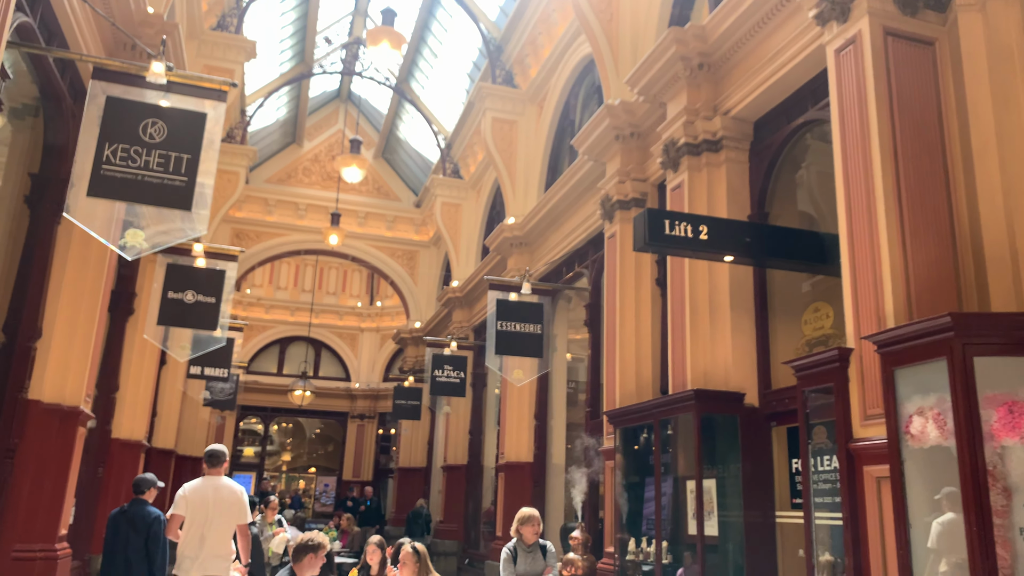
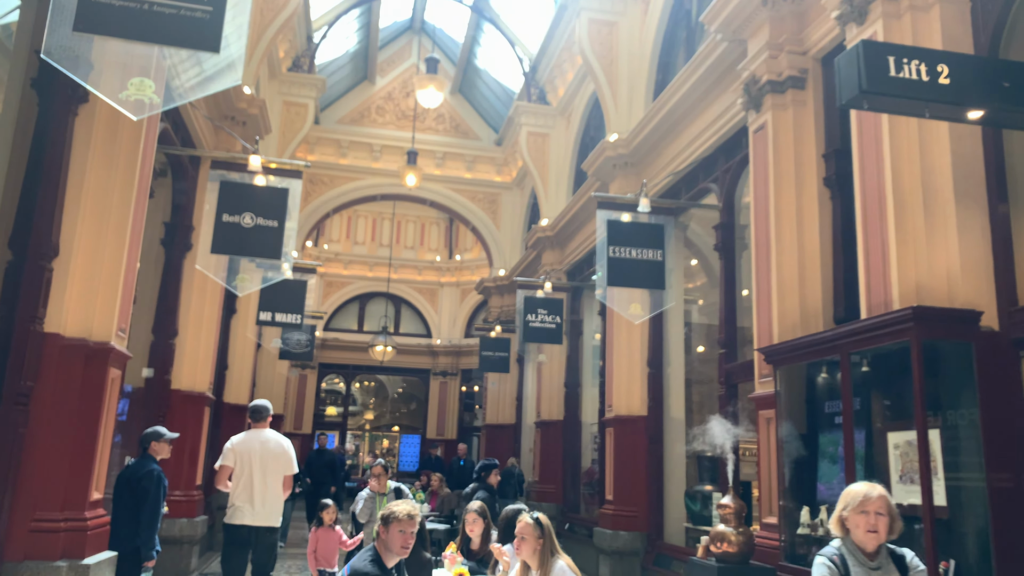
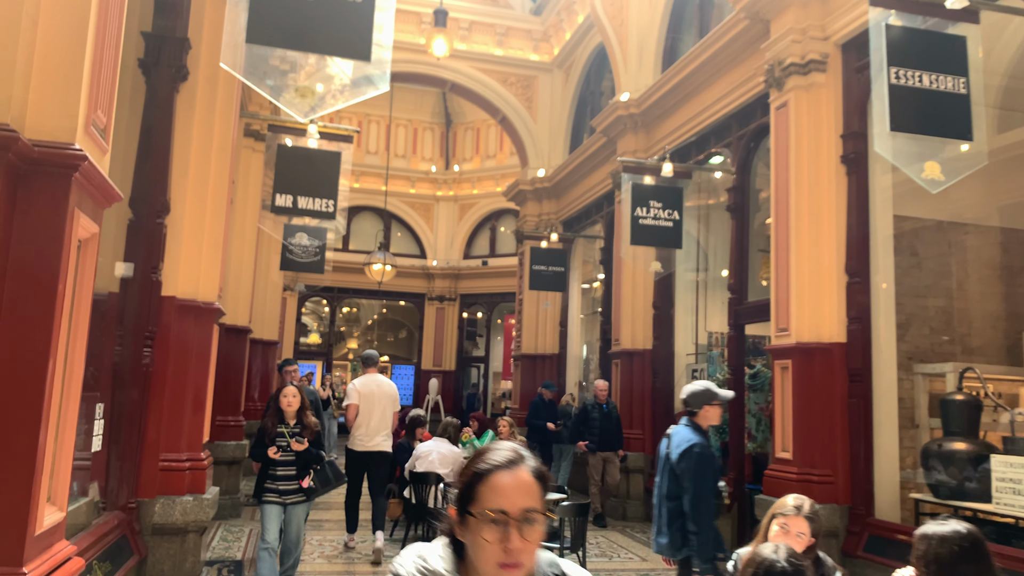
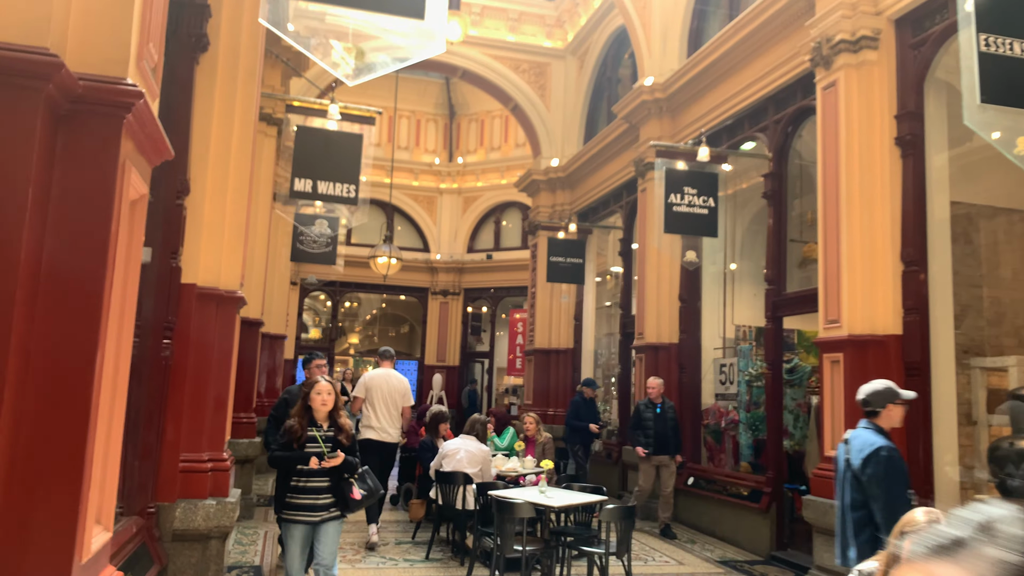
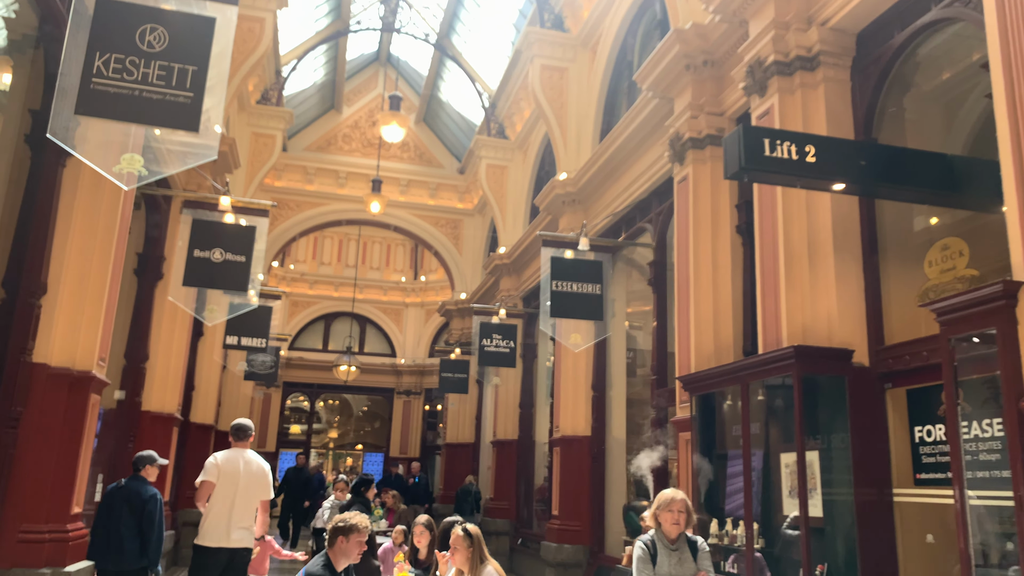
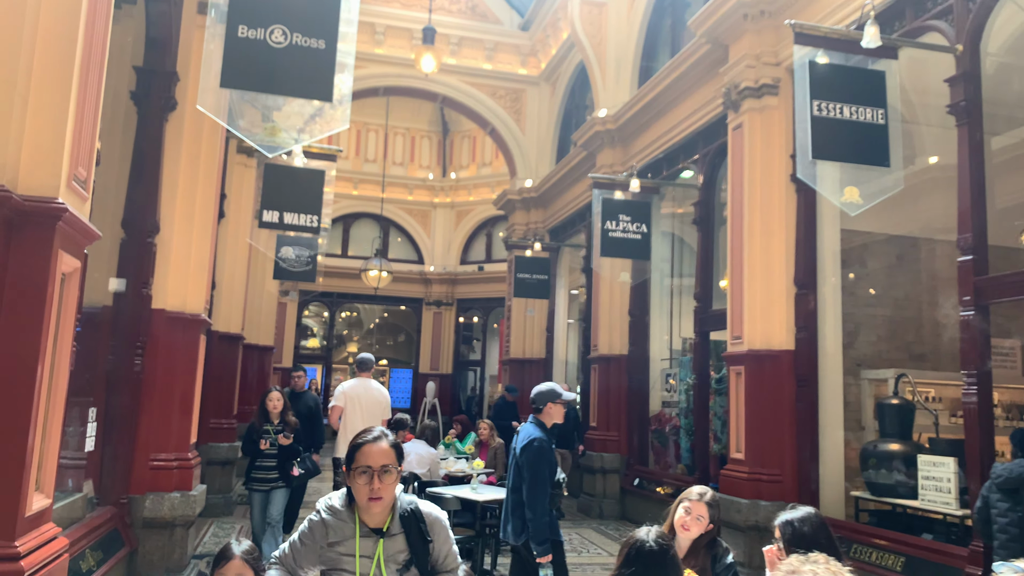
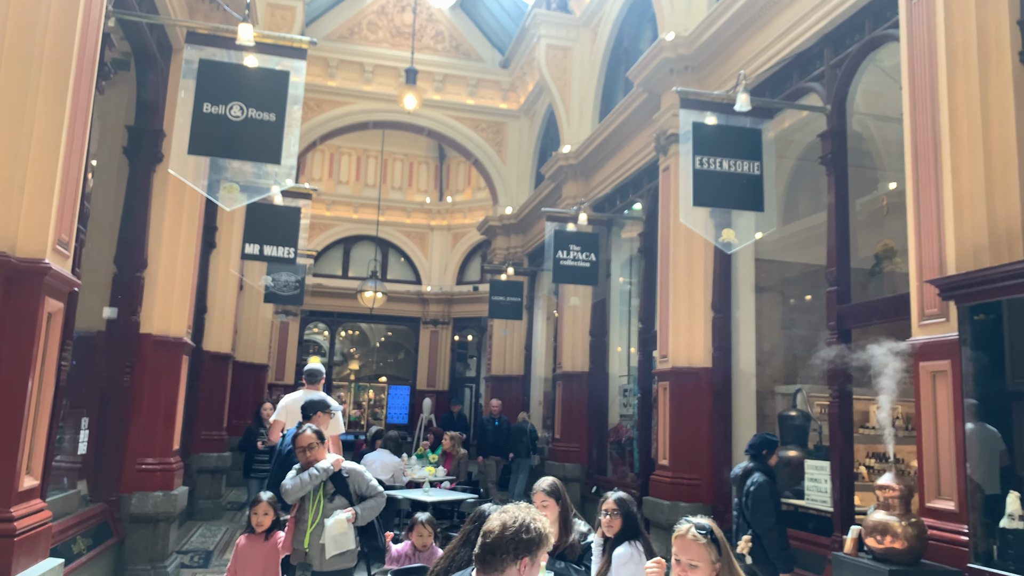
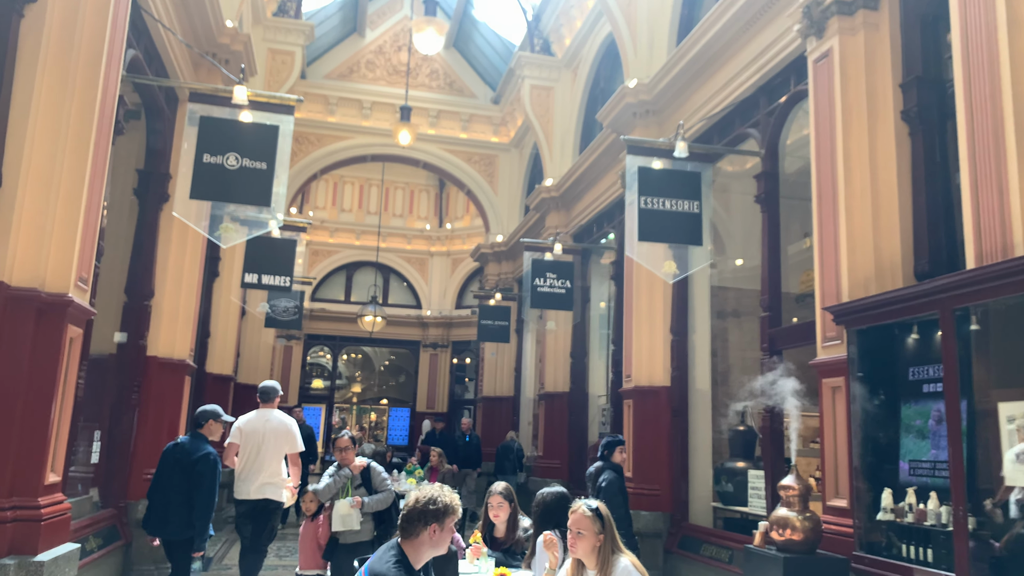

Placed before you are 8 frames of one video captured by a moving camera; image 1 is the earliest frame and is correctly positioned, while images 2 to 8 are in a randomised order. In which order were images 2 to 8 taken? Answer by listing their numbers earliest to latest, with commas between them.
5, 2, 8, 7, 6, 3, 4
